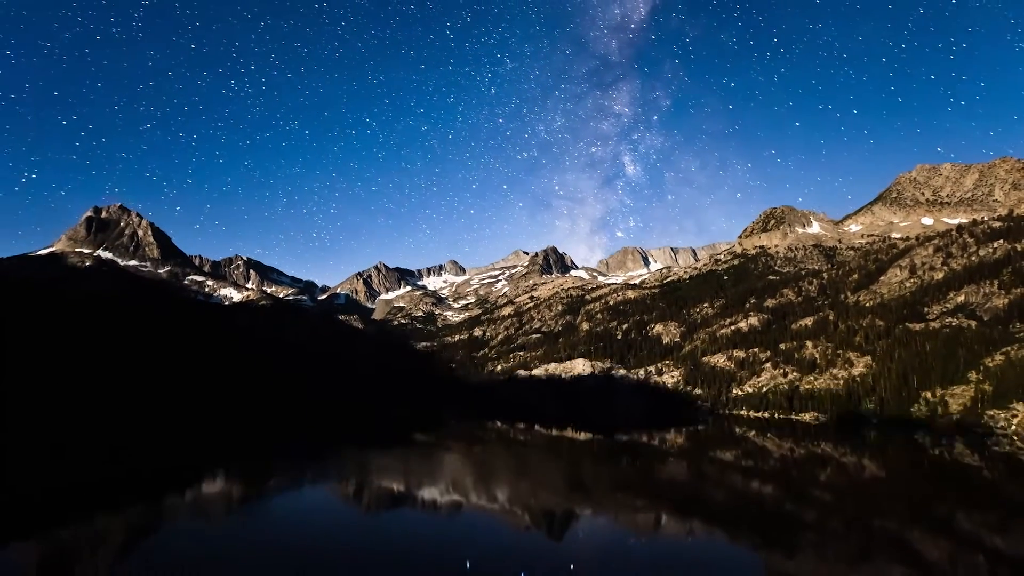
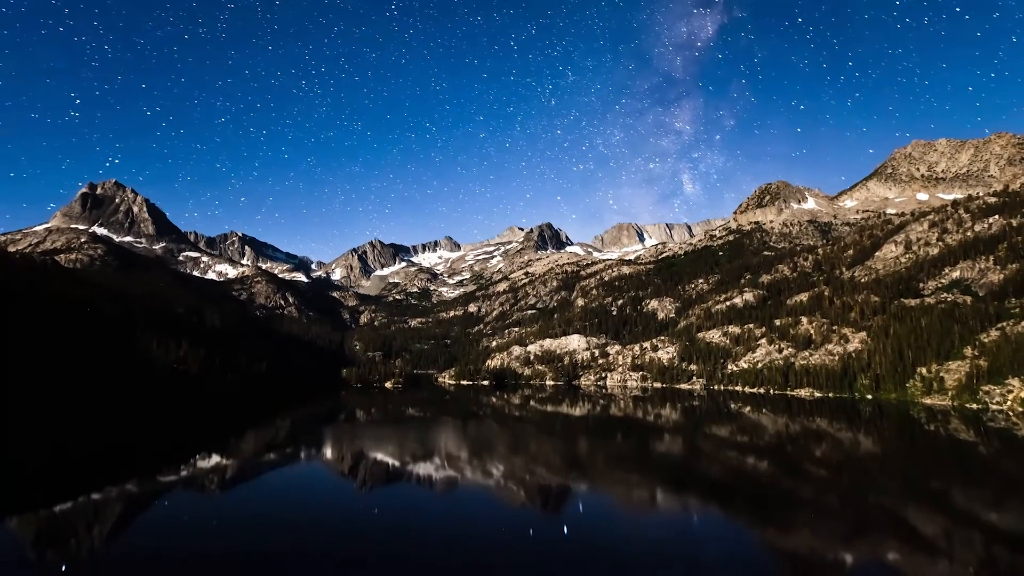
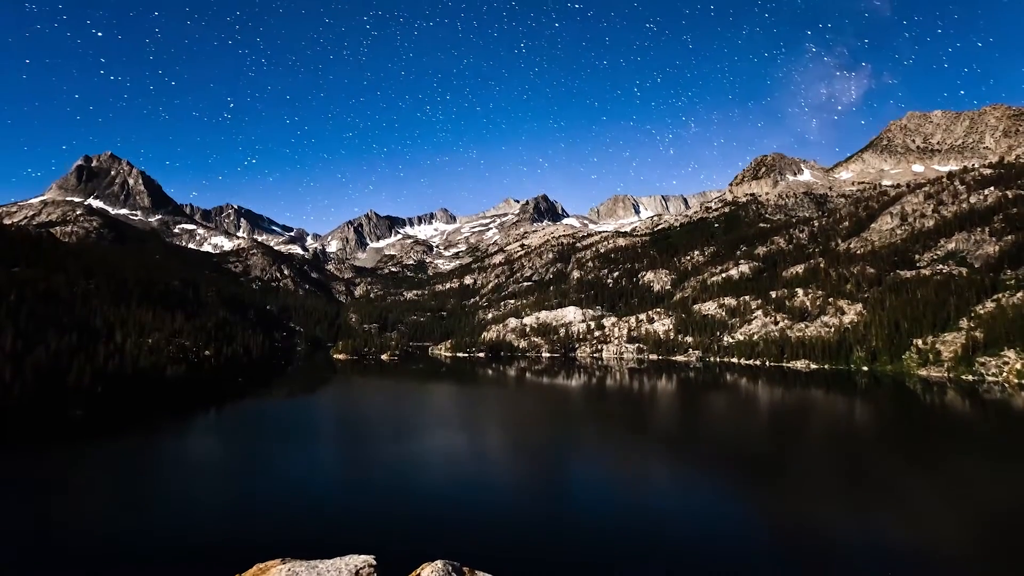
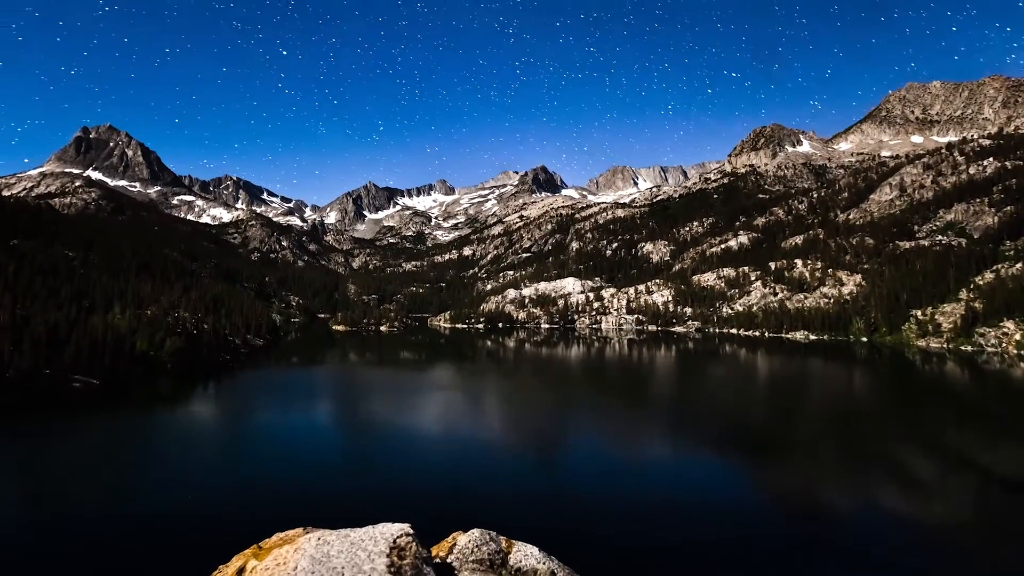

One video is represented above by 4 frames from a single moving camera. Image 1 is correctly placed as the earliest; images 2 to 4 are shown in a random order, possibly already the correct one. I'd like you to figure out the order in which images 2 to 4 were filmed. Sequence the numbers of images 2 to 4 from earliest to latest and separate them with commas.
2, 3, 4
